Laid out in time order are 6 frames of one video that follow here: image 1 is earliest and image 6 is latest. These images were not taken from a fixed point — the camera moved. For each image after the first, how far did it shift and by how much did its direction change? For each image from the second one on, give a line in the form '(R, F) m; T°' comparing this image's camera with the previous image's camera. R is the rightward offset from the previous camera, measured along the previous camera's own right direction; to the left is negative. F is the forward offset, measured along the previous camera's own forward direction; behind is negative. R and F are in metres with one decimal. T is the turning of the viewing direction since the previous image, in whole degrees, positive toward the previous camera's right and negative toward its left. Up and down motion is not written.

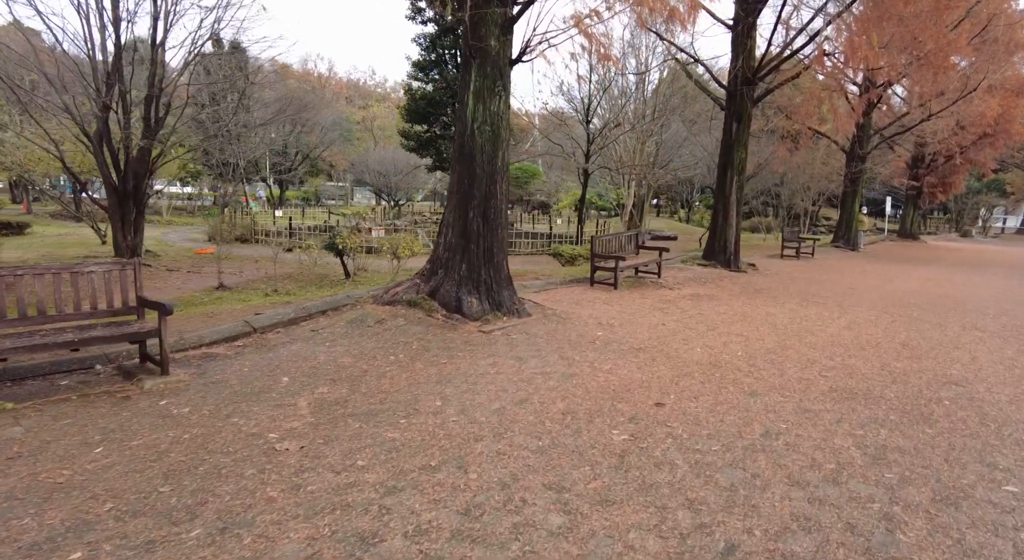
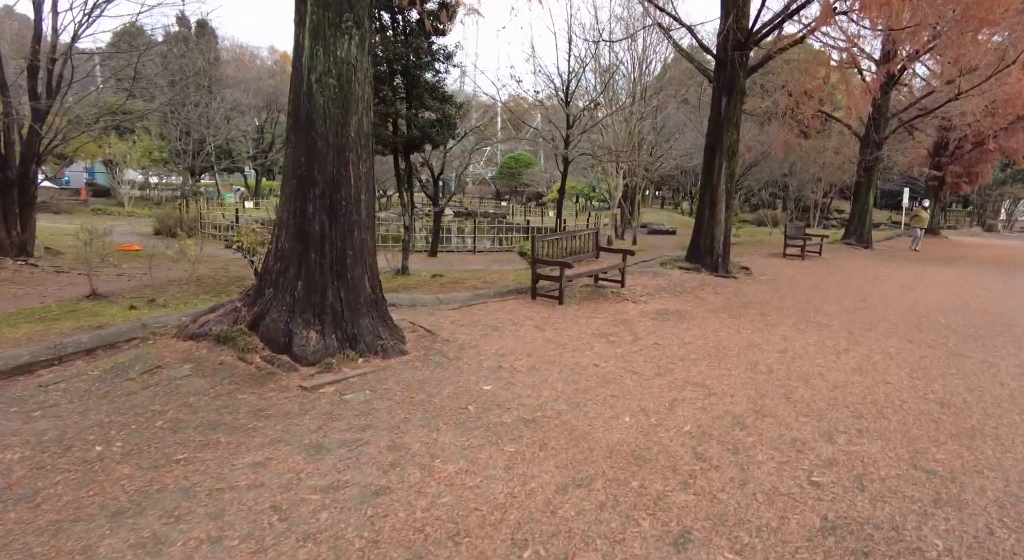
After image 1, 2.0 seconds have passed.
(+1.2, +2.1) m; -1°
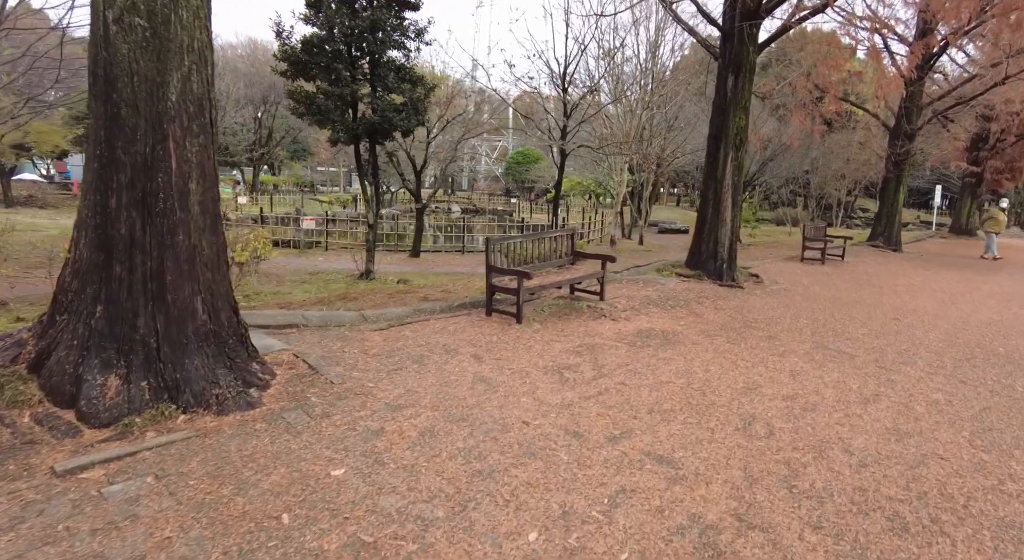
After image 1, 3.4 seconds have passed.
(+0.7, +1.4) m; -2°
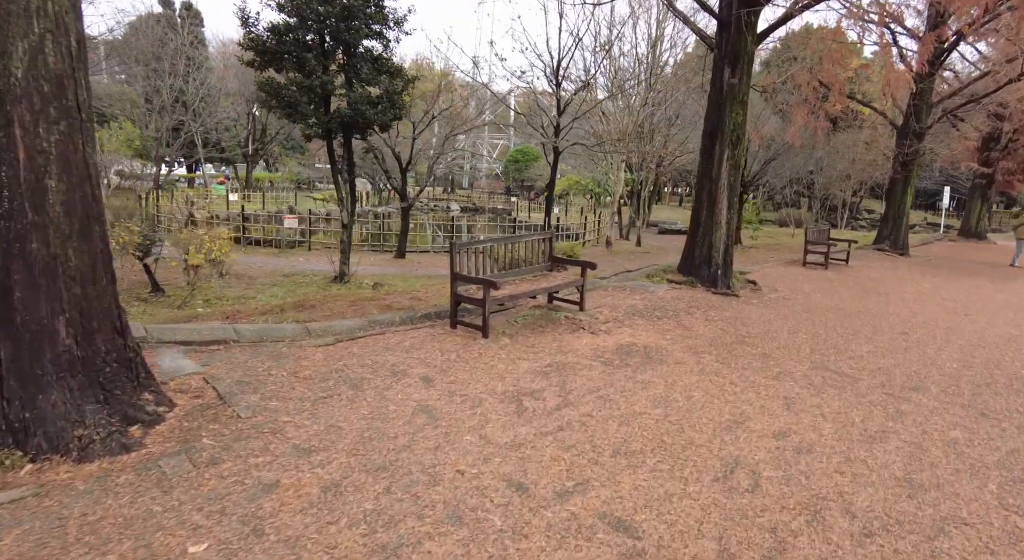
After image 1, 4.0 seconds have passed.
(+0.4, +0.6) m; 0°
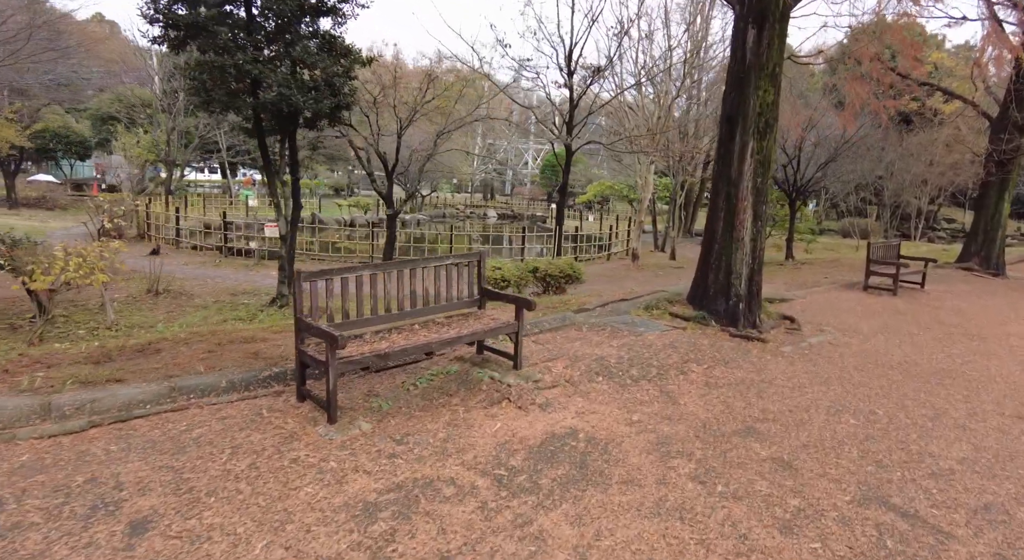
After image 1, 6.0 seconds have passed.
(+1.2, +2.0) m; -5°
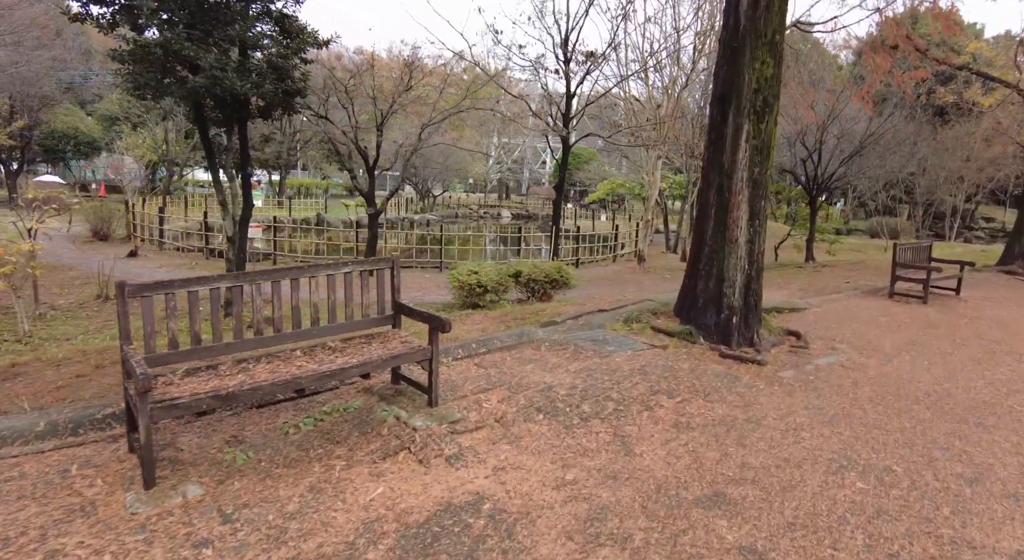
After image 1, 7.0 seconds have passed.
(+0.7, +0.9) m; -2°
